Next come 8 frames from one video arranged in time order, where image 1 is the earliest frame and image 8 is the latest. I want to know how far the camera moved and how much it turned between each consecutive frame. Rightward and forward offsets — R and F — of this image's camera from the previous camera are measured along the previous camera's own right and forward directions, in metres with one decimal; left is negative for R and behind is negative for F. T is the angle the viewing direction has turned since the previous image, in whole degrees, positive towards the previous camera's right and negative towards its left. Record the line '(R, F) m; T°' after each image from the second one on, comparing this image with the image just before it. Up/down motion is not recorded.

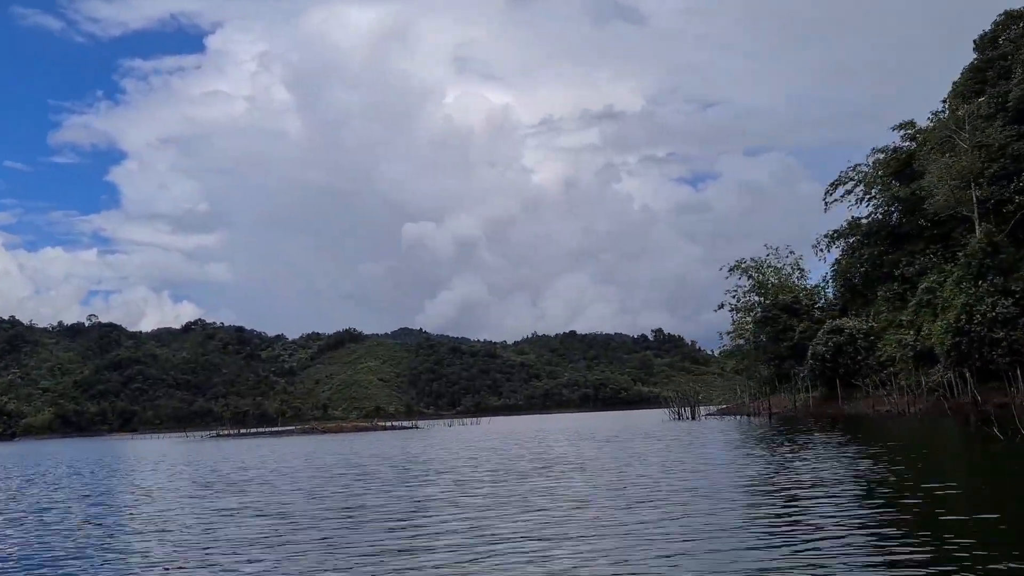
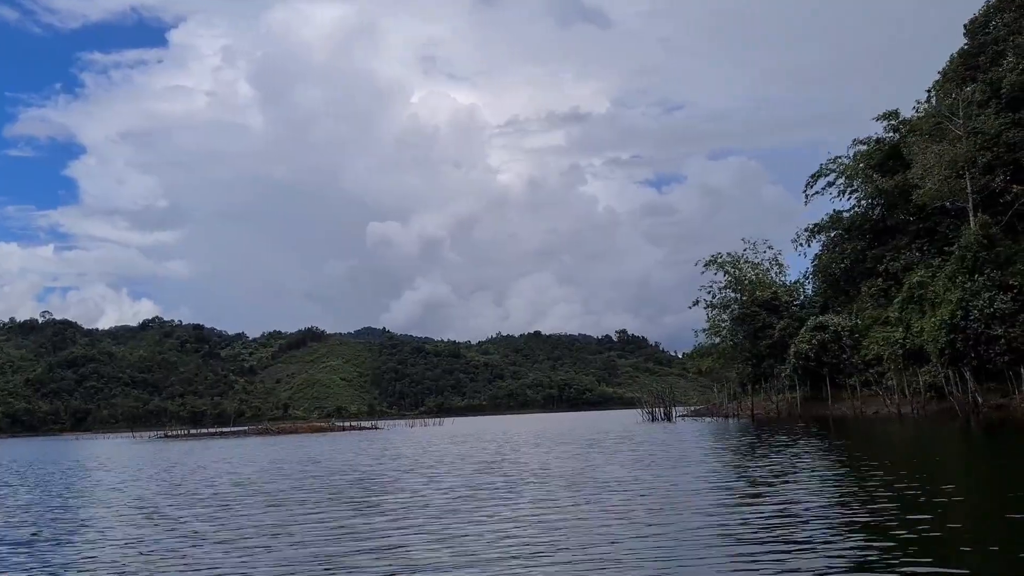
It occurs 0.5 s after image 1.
(0.0, +1.2) m; +2°
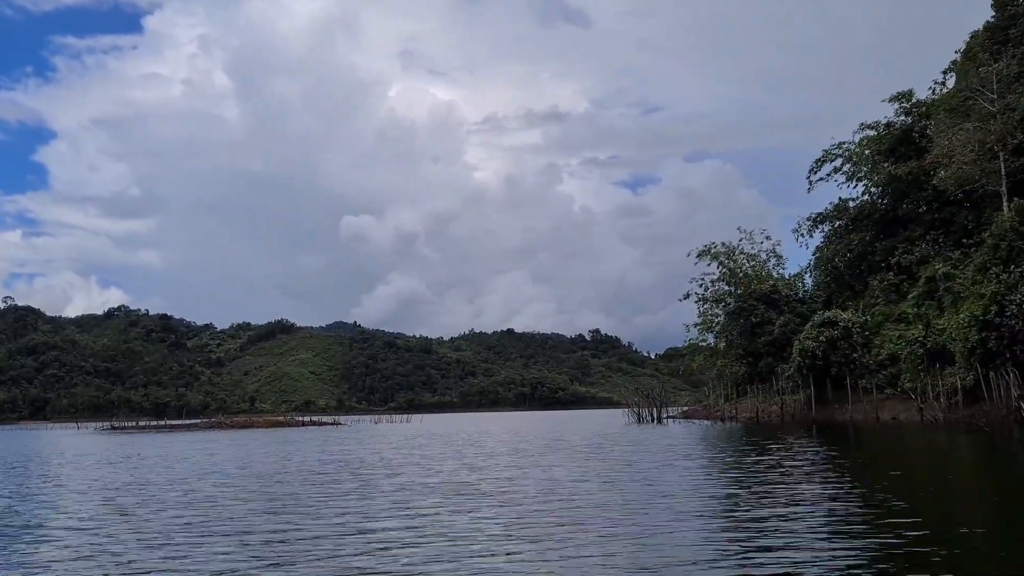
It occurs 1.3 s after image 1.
(-0.1, +1.9) m; +2°
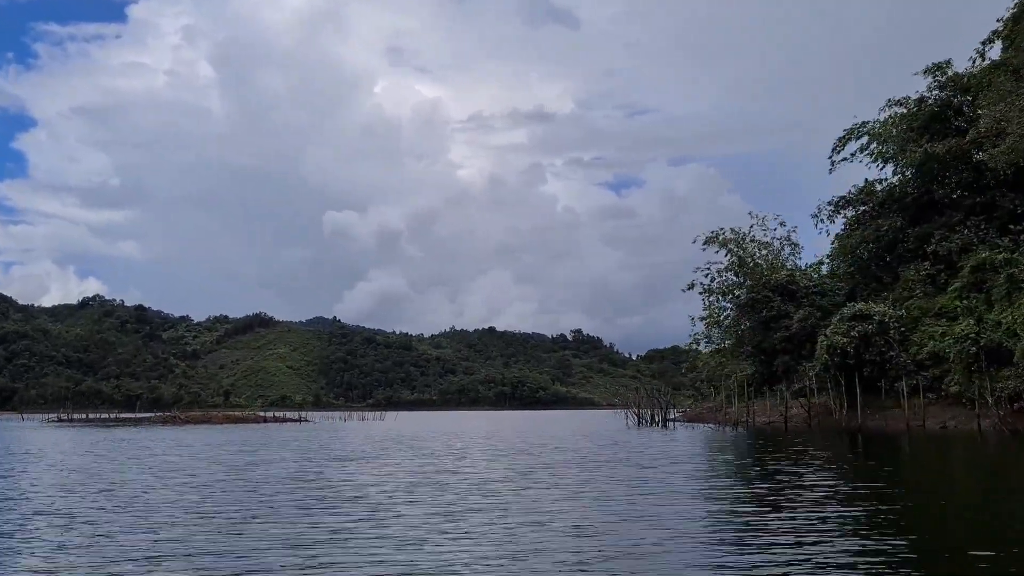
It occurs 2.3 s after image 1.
(-0.1, +2.2) m; +1°
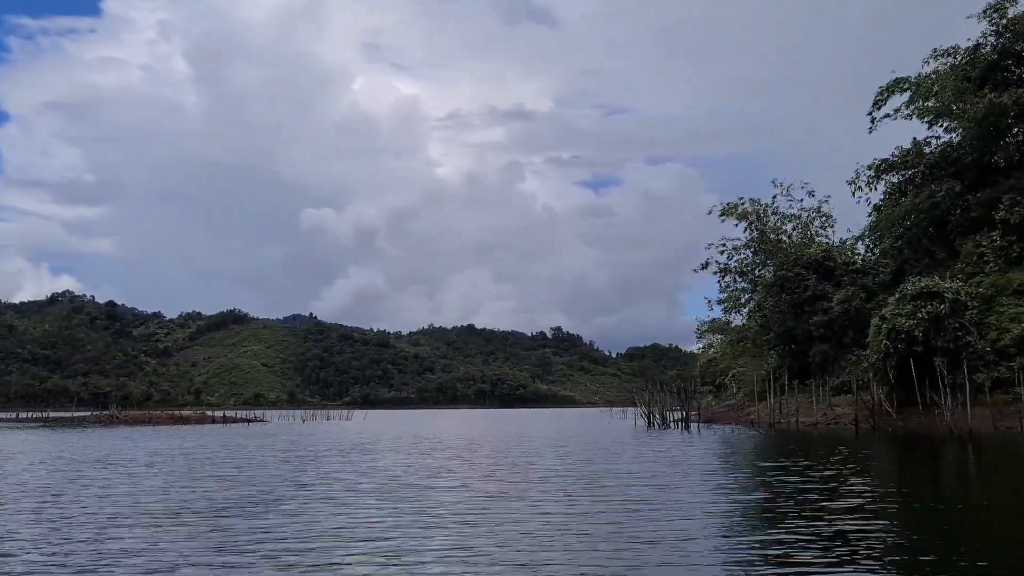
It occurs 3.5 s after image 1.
(-0.2, +2.8) m; +1°
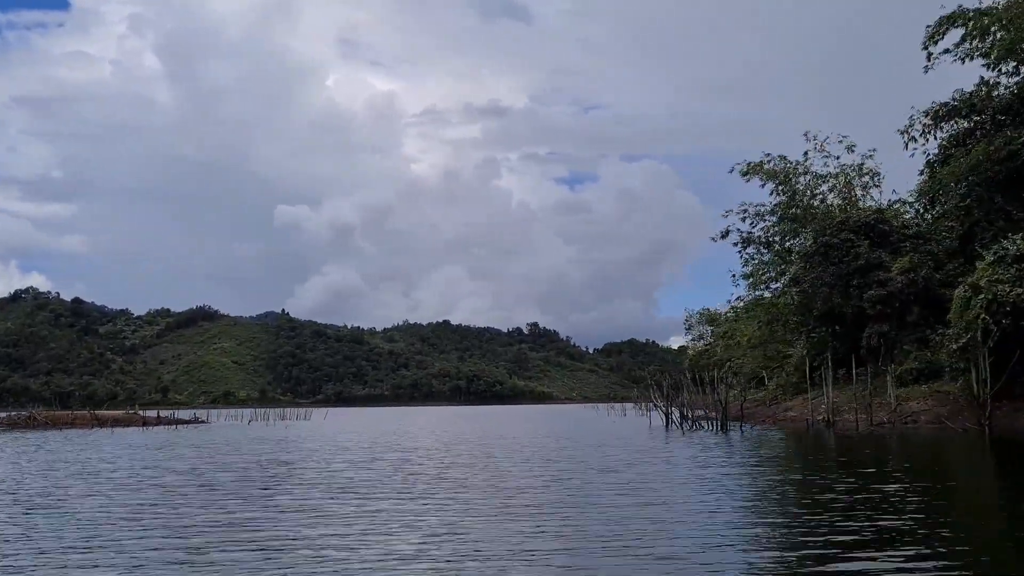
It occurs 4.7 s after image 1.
(-0.1, +2.8) m; +2°
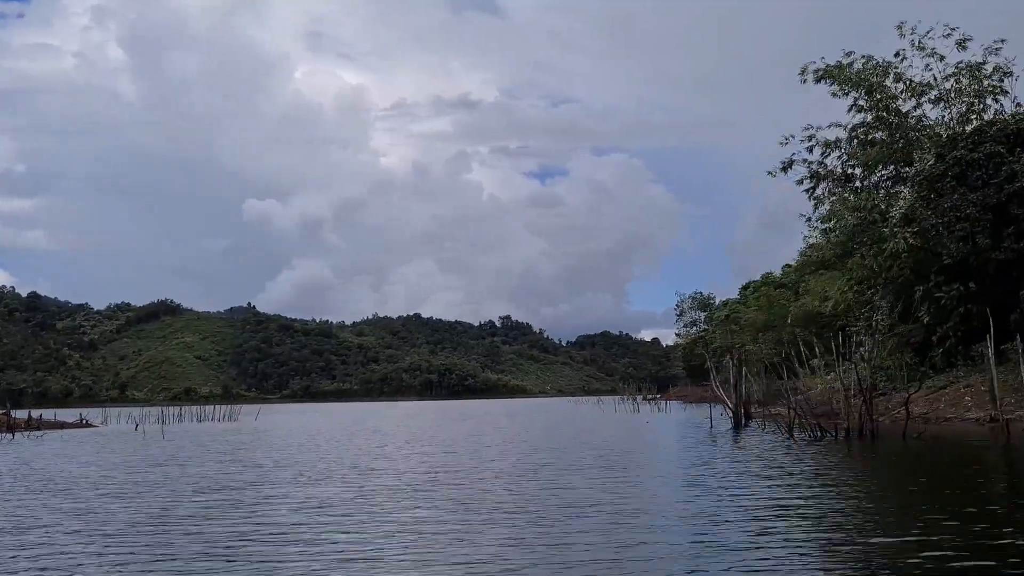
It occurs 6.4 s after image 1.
(-0.2, +4.1) m; +2°
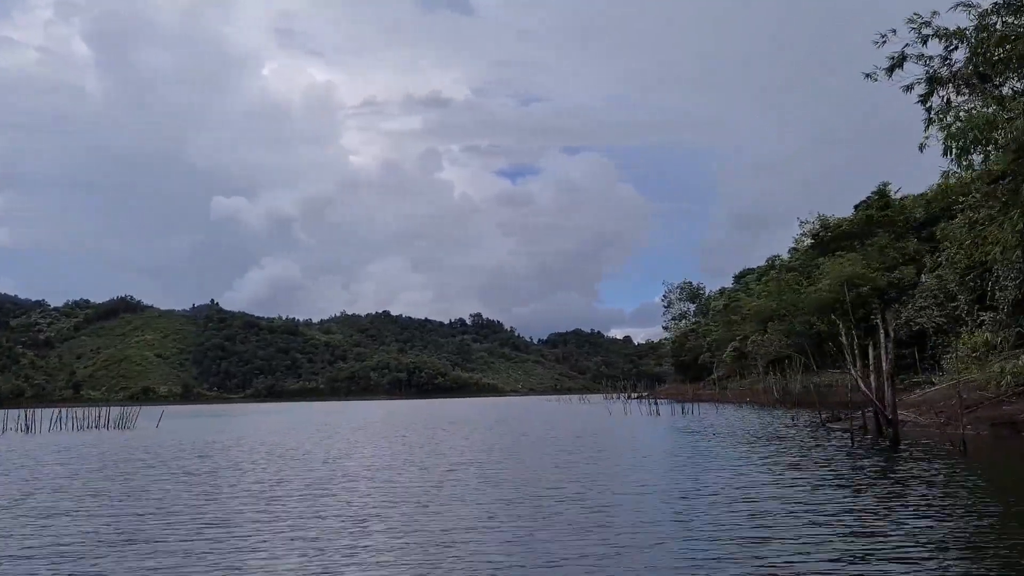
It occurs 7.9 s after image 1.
(-0.2, +3.4) m; +2°
